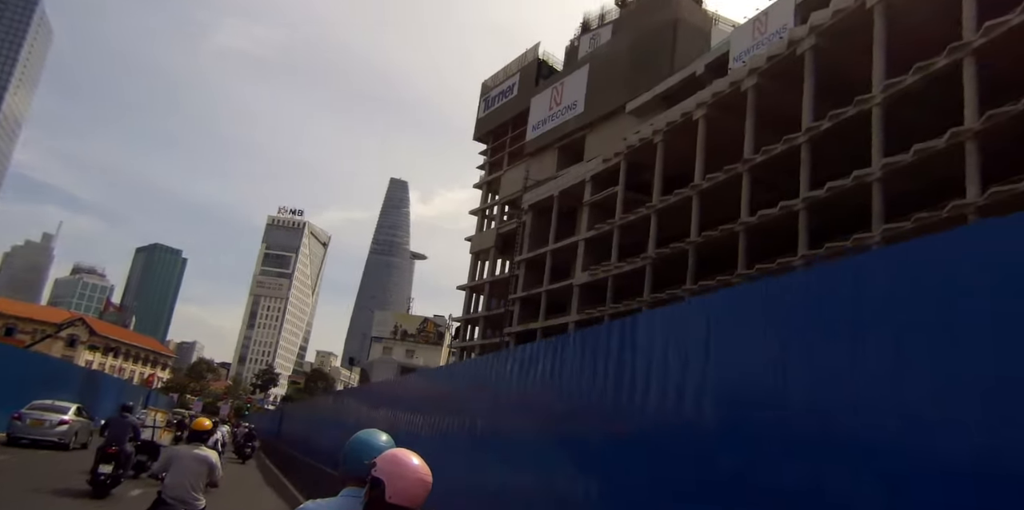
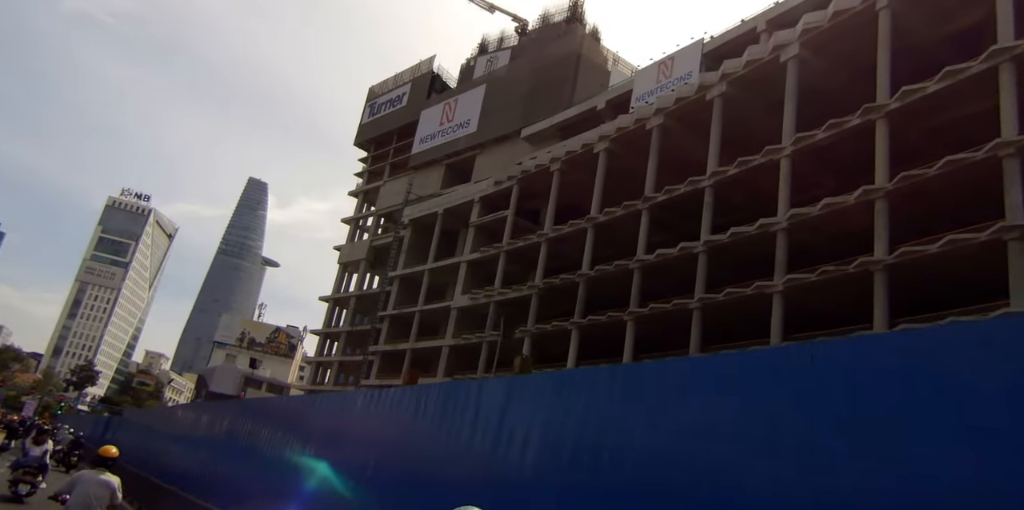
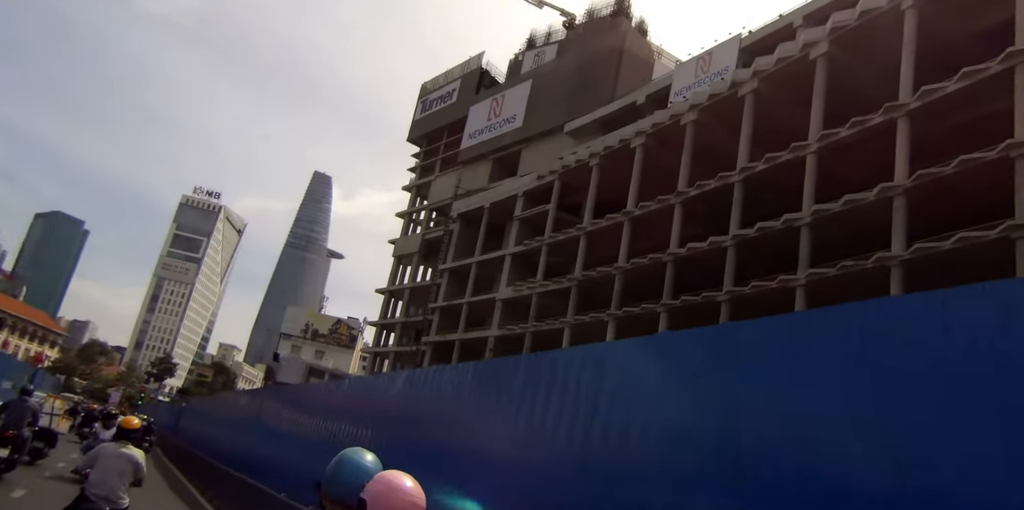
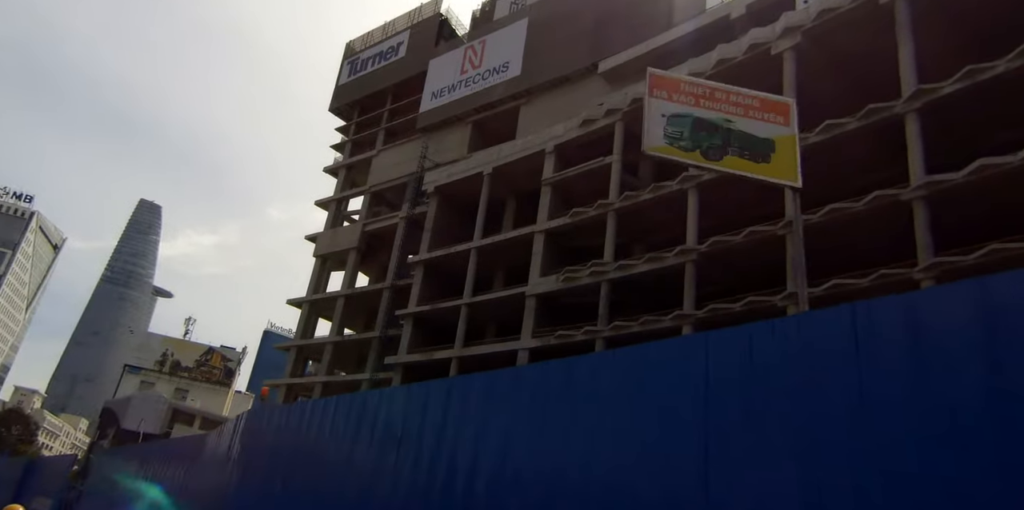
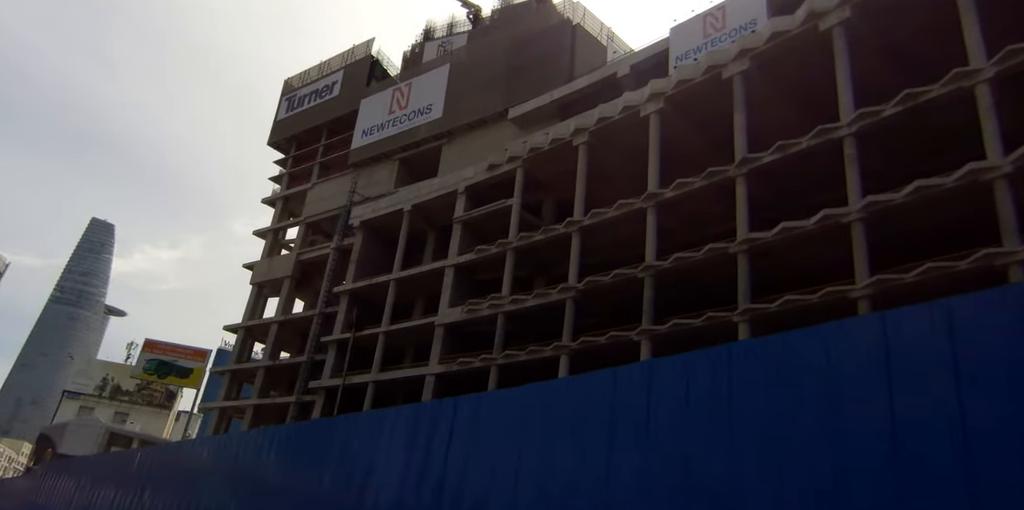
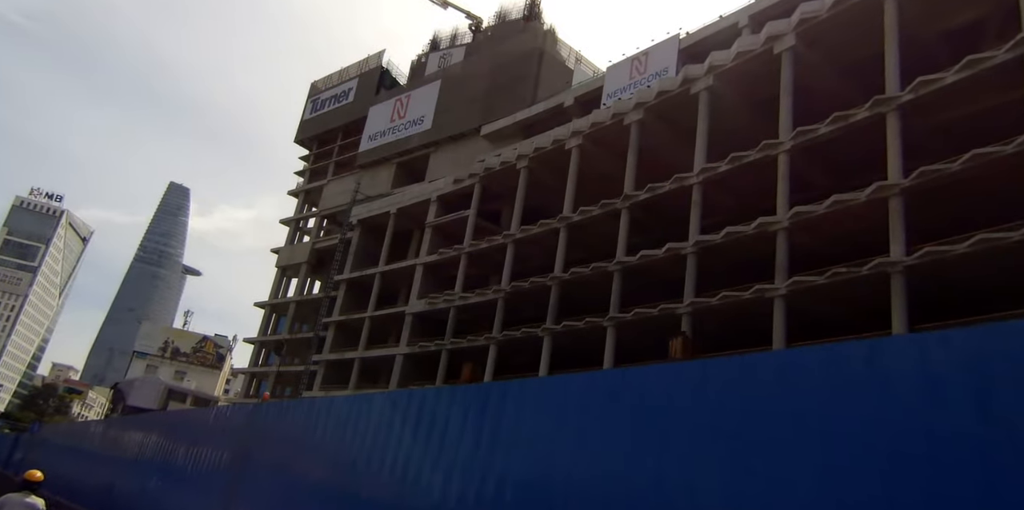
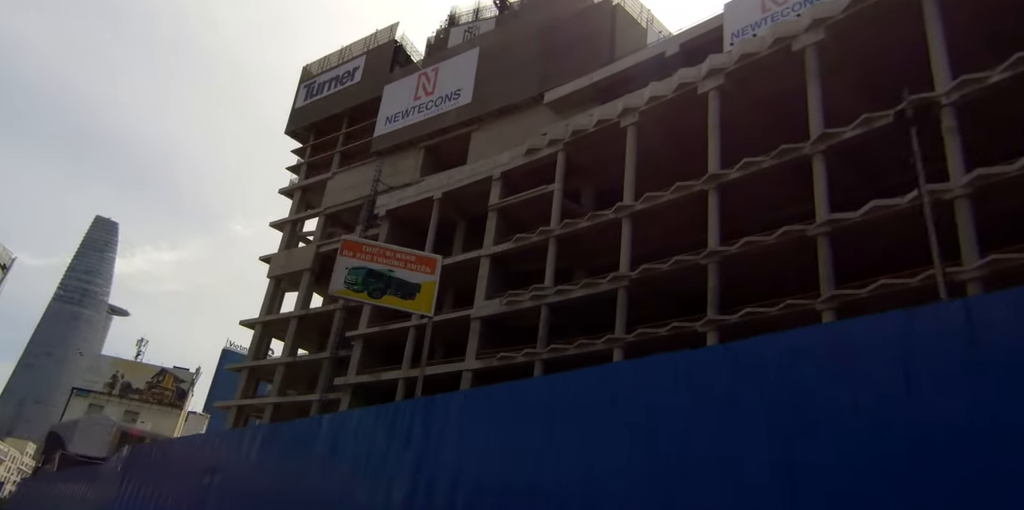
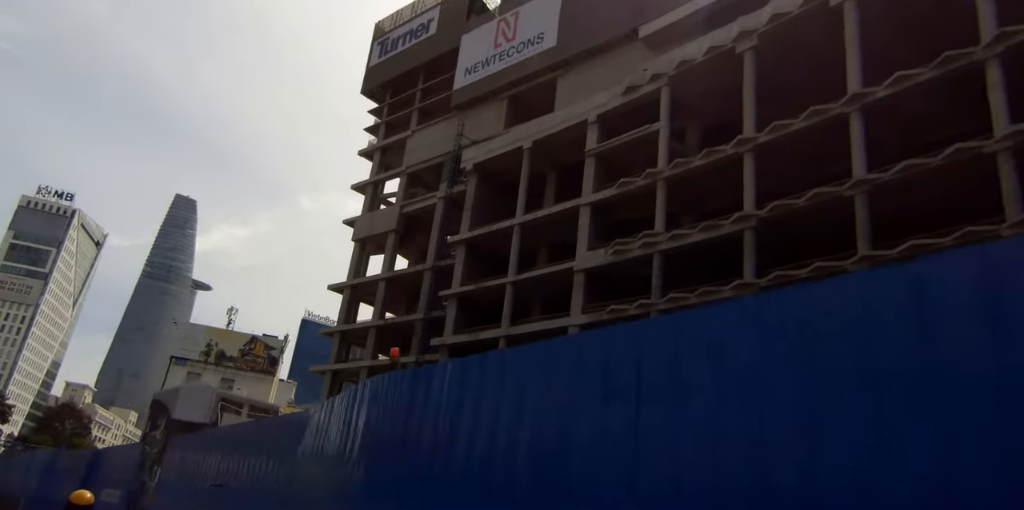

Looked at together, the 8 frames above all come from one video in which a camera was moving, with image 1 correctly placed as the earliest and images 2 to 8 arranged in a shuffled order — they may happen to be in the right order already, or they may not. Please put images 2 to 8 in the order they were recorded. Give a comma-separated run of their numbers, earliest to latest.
3, 2, 6, 5, 7, 4, 8
